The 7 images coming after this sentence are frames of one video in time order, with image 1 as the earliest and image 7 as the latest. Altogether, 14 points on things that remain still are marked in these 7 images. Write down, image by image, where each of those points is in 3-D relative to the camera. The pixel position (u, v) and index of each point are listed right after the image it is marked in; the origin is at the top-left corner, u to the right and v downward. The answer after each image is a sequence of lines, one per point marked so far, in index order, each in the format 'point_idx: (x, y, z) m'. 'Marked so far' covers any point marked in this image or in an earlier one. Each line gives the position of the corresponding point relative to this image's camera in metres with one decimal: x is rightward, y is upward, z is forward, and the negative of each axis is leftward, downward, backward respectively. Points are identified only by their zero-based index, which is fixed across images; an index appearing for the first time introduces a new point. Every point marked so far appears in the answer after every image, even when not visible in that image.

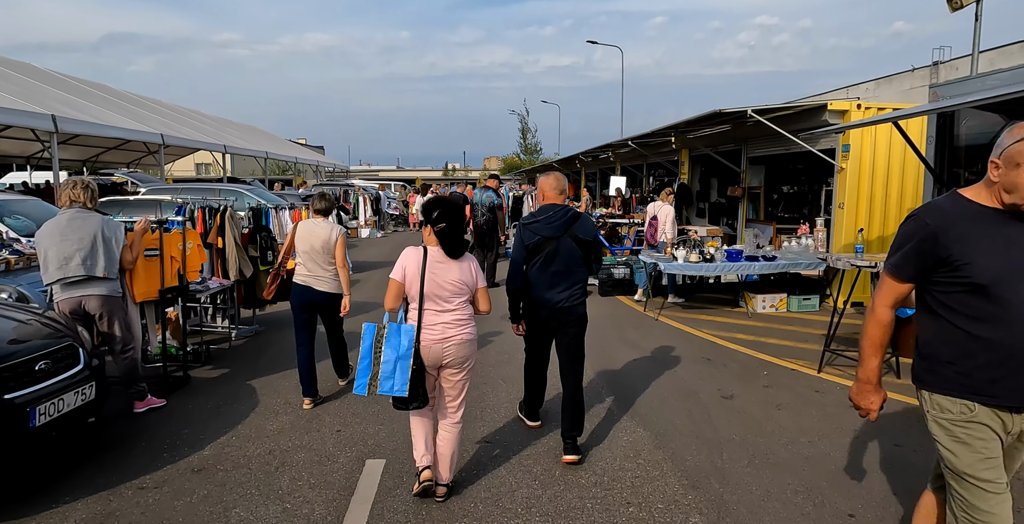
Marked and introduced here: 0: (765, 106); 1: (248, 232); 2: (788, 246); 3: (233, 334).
0: (+3.4, +2.1, +8.9) m
1: (-3.2, +0.4, +8.0) m
2: (+3.9, +0.2, +9.3) m
3: (-3.3, -0.9, +7.8) m
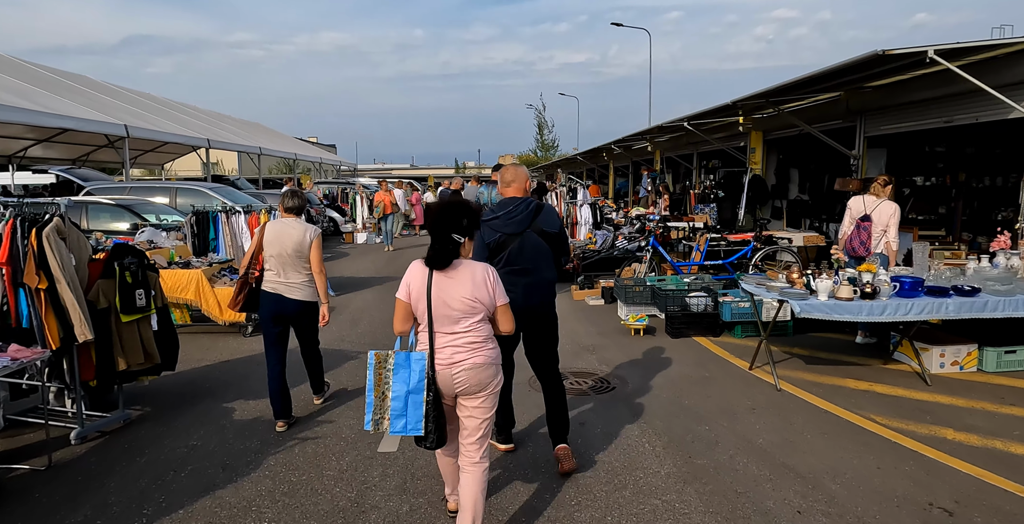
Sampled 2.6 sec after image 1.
0: (+3.7, +1.8, +5.5) m
1: (-2.9, 0.0, +4.7) m
2: (+4.2, -0.1, +5.9) m
3: (-3.0, -1.2, +4.6) m
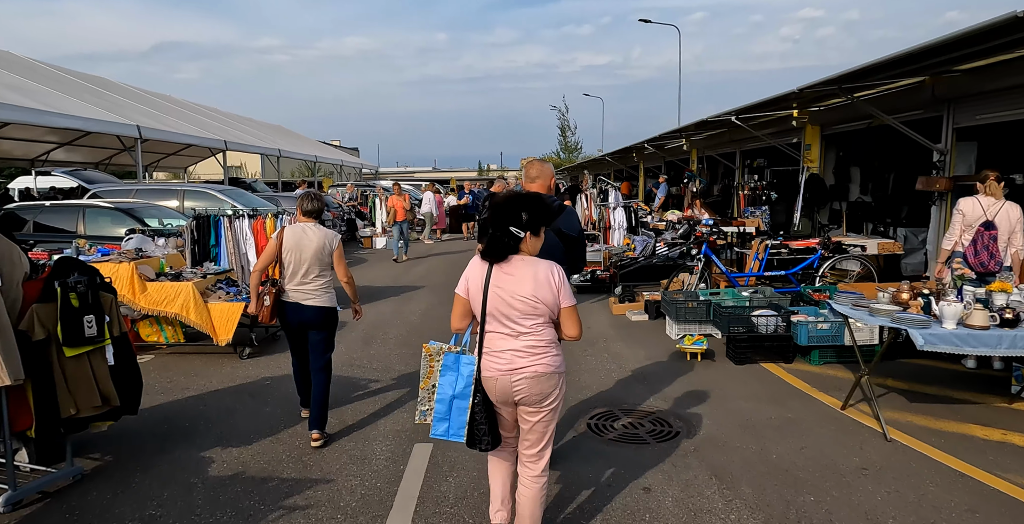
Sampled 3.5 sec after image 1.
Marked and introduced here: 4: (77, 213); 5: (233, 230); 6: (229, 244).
0: (+4.0, +1.7, +4.4) m
1: (-2.7, -0.1, +3.8) m
2: (+4.5, -0.2, +4.7) m
3: (-2.8, -1.3, +3.6) m
4: (-7.1, +0.8, +10.8) m
5: (-3.9, +0.5, +9.2) m
6: (-3.9, +0.3, +9.2) m
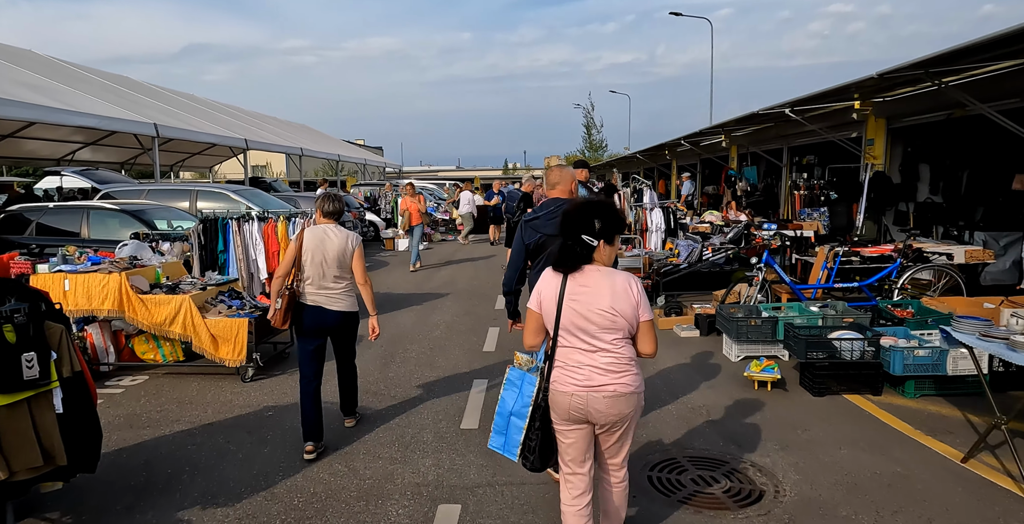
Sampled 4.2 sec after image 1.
0: (+4.2, +1.6, +3.3) m
1: (-2.4, -0.2, +3.0) m
2: (+4.7, -0.3, +3.7) m
3: (-2.6, -1.4, +2.9) m
4: (-6.6, +0.7, +10.2) m
5: (-3.4, +0.4, +8.4) m
6: (-3.5, +0.2, +8.4) m
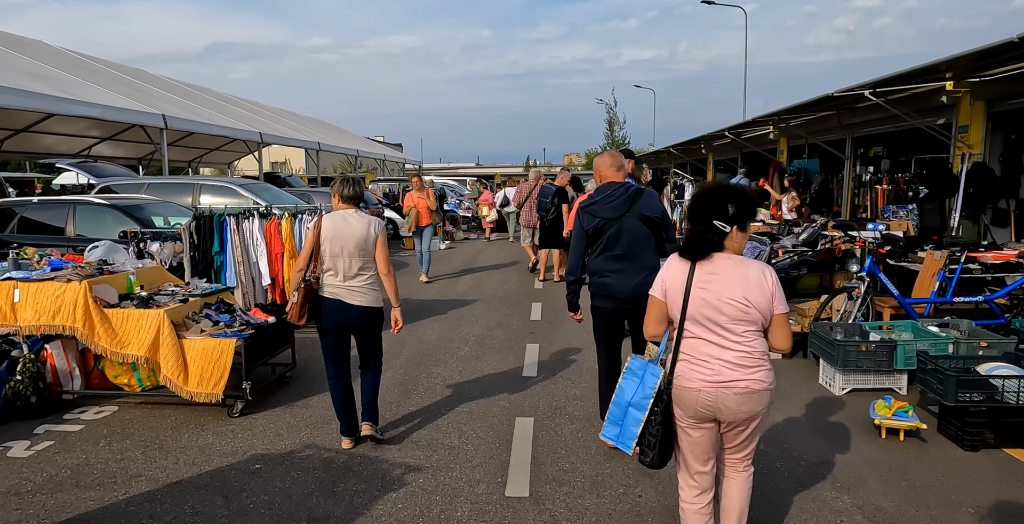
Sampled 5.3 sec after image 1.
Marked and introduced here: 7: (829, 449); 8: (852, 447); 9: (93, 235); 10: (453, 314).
0: (+4.5, +1.5, +2.0) m
1: (-2.1, -0.2, +1.8) m
2: (+5.0, -0.4, +2.4) m
3: (-2.3, -1.5, +1.7) m
4: (-6.1, +0.7, +9.2) m
5: (-3.0, +0.3, +7.3) m
6: (-3.0, +0.1, +7.3) m
7: (+2.0, -1.2, +4.3) m
8: (+2.2, -1.2, +4.3) m
9: (-5.7, +0.4, +9.0) m
10: (-0.8, -0.7, +8.6) m
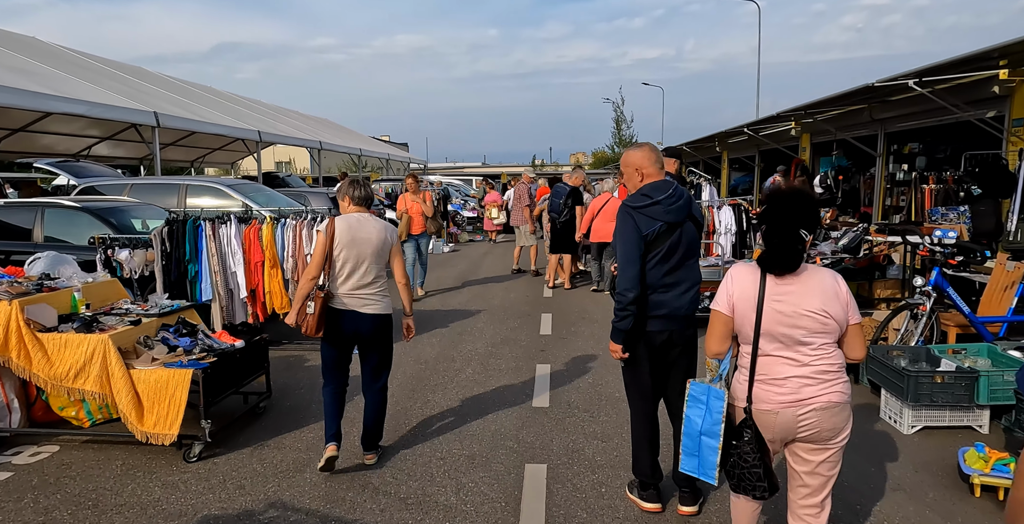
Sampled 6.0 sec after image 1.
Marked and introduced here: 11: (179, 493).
0: (+4.5, +1.4, +1.2) m
1: (-2.1, -0.3, +1.1) m
2: (+5.1, -0.5, +1.5) m
3: (-2.3, -1.6, +1.0) m
4: (-6.0, +0.6, +8.5) m
5: (-2.9, +0.2, +6.5) m
6: (-3.0, 0.0, +6.5) m
7: (+2.1, -1.3, +3.5) m
8: (+2.2, -1.3, +3.5) m
9: (-5.6, +0.3, +8.3) m
10: (-0.7, -0.8, +7.8) m
11: (-1.9, -1.3, +3.8) m
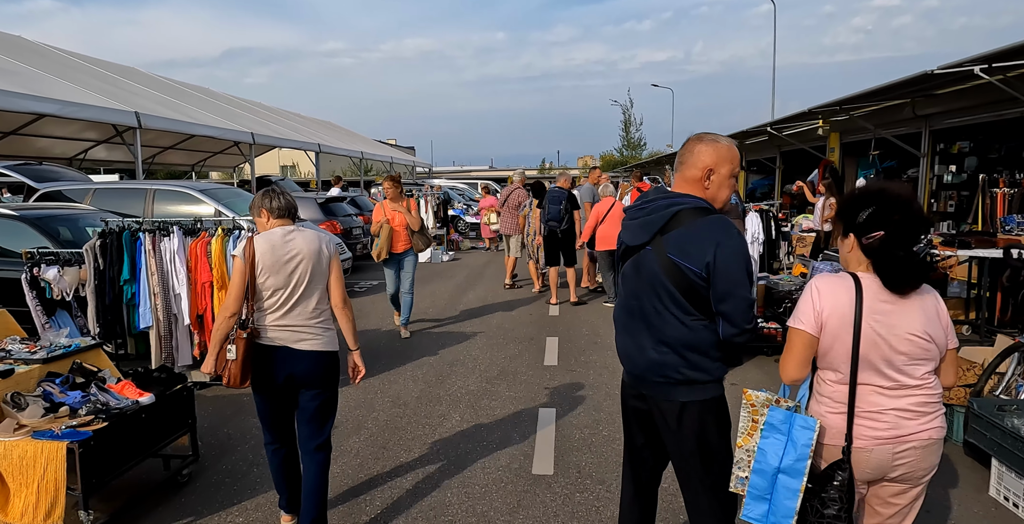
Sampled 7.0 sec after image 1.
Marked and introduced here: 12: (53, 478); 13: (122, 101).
0: (+4.5, +1.3, 0.0) m
1: (-2.2, -0.5, 0.0) m
2: (+5.0, -0.6, +0.4) m
3: (-2.3, -1.7, -0.1) m
4: (-6.0, +0.4, +7.4) m
5: (-2.9, +0.1, +5.5) m
6: (-3.0, -0.1, +5.5) m
7: (+2.0, -1.5, +2.3) m
8: (+2.2, -1.4, +2.4) m
9: (-5.6, +0.1, +7.3) m
10: (-0.7, -0.9, +6.7) m
11: (-1.9, -1.4, +2.7) m
12: (-2.1, -1.0, +3.0) m
13: (-10.4, +4.3, +17.7) m
